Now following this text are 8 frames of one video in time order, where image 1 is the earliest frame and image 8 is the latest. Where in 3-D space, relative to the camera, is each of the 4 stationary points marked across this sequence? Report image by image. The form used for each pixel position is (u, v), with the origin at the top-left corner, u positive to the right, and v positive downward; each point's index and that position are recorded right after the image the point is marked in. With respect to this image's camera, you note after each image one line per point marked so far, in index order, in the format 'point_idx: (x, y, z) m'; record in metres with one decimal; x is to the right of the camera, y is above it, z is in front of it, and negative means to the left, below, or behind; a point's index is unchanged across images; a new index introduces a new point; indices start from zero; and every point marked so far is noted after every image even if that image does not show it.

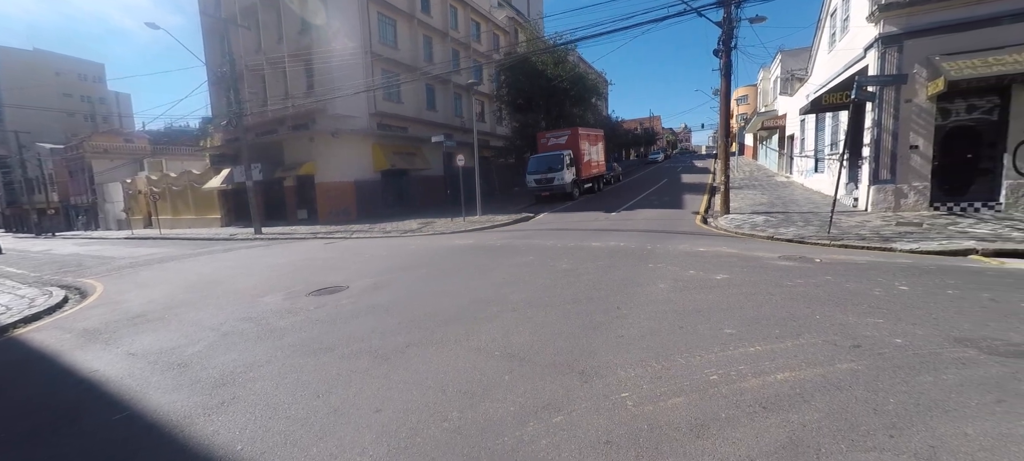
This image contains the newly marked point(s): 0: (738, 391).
0: (+1.7, -1.2, +3.2) m
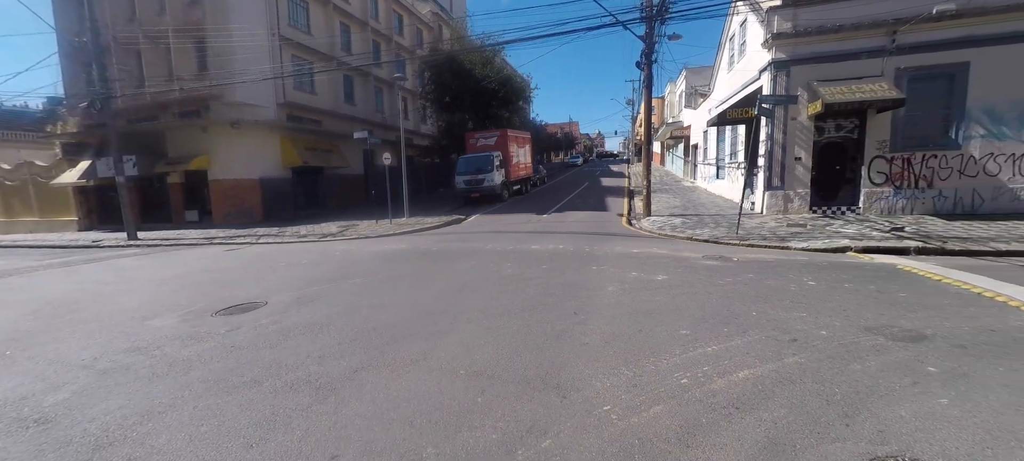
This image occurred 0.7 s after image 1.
0: (+1.5, -1.3, +3.3) m
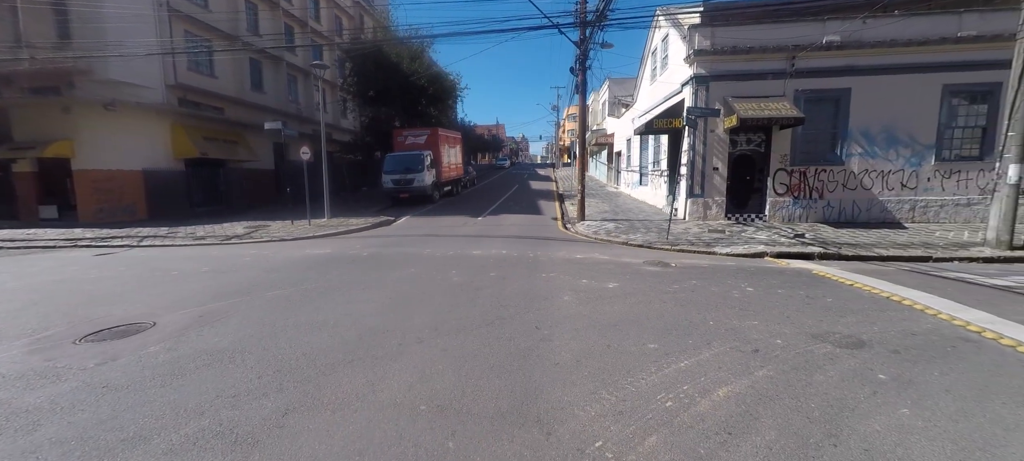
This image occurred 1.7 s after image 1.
0: (+1.3, -1.4, +3.0) m
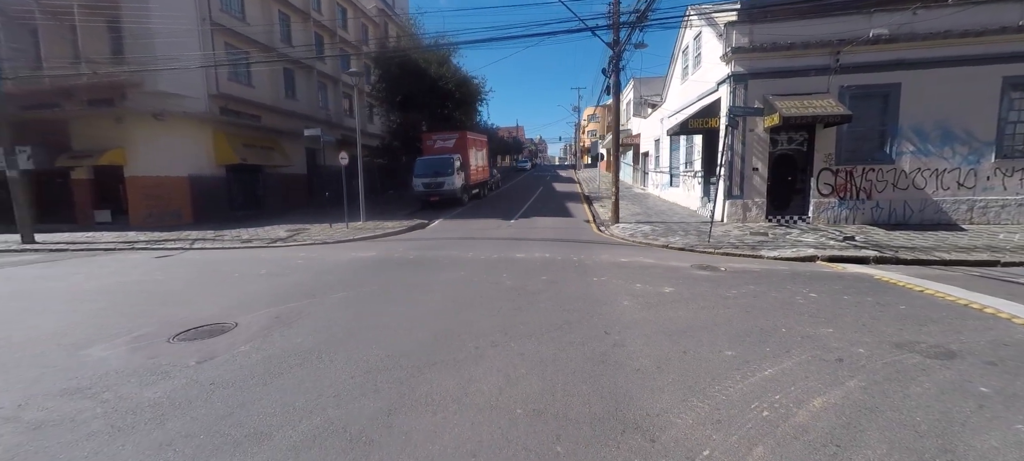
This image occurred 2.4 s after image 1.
0: (+2.0, -1.4, +3.0) m
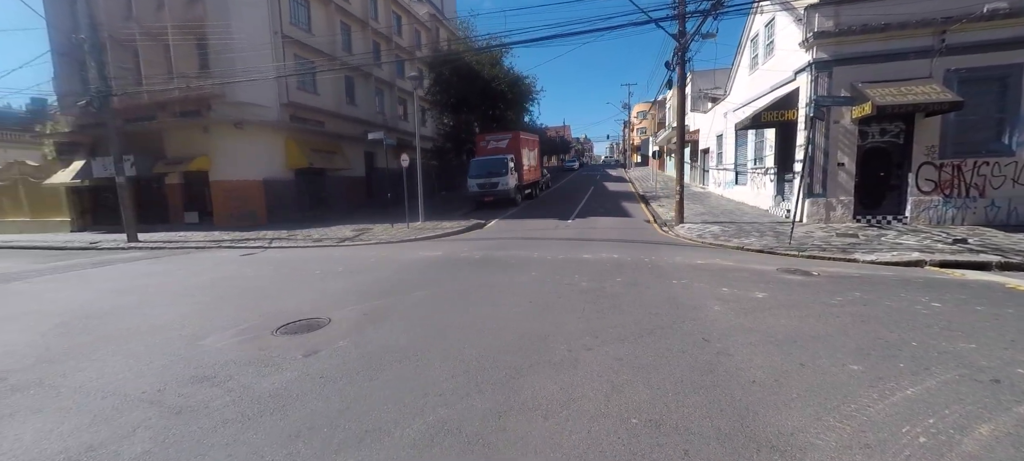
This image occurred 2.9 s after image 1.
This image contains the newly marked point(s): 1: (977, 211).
0: (+2.8, -1.4, +2.6) m
1: (+13.4, +0.6, +12.2) m
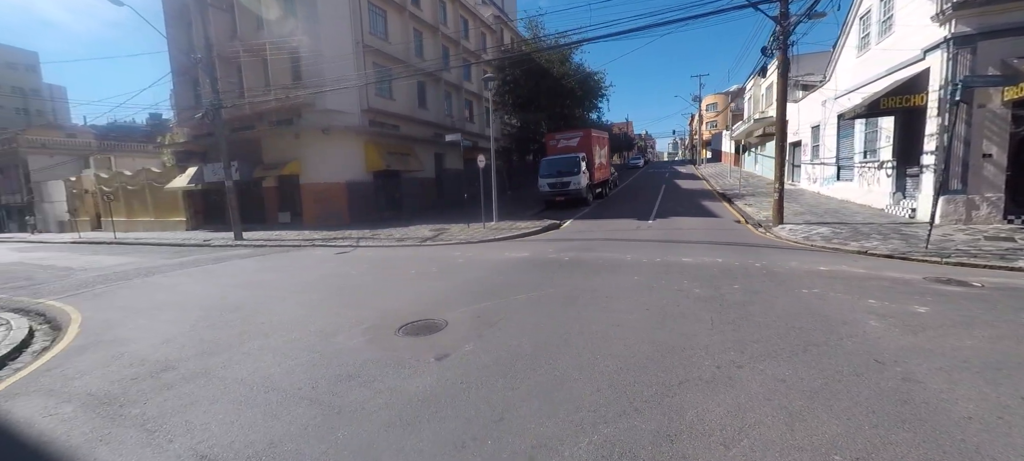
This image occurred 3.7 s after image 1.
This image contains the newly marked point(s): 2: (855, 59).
0: (+3.8, -1.4, +1.9) m
1: (+15.6, +0.5, +10.0) m
2: (+13.4, +6.6, +16.2) m
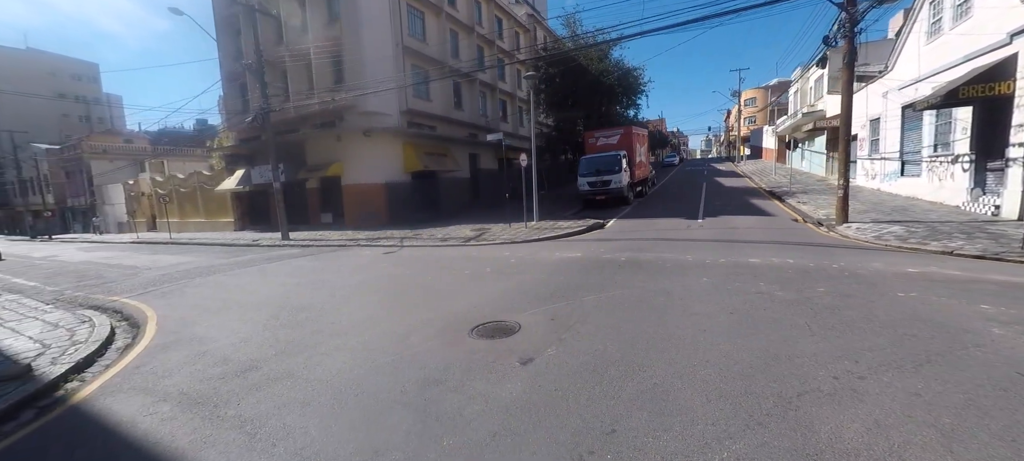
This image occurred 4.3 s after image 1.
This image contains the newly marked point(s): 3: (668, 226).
0: (+4.5, -1.4, +1.4) m
1: (+16.8, +0.6, +8.7) m
2: (+14.9, +6.7, +15.2) m
3: (+5.2, +0.1, +13.9) m
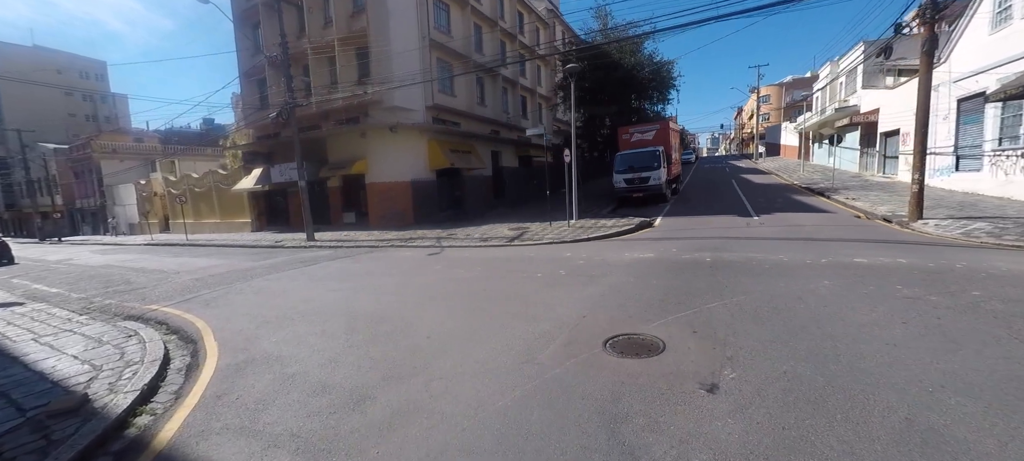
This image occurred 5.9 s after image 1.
0: (+5.9, -1.4, +0.6) m
1: (+18.2, +0.7, +7.9) m
2: (+16.3, +6.8, +14.3) m
3: (+6.6, +0.2, +13.1) m
